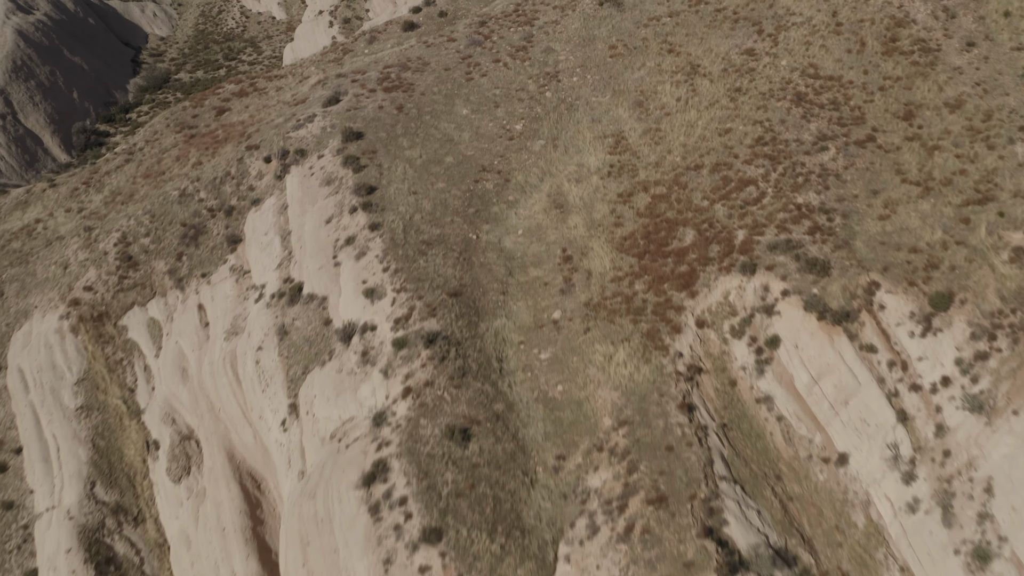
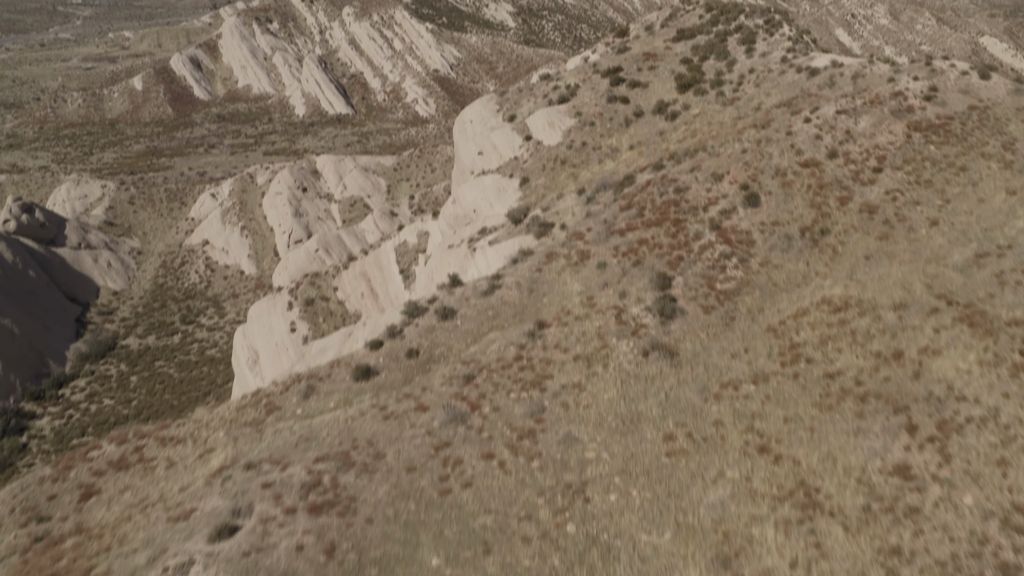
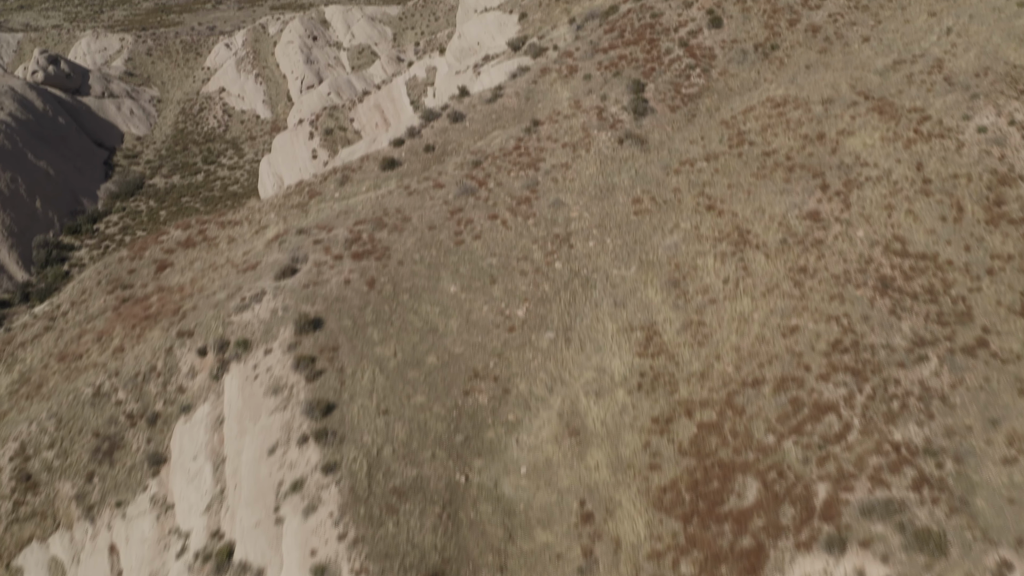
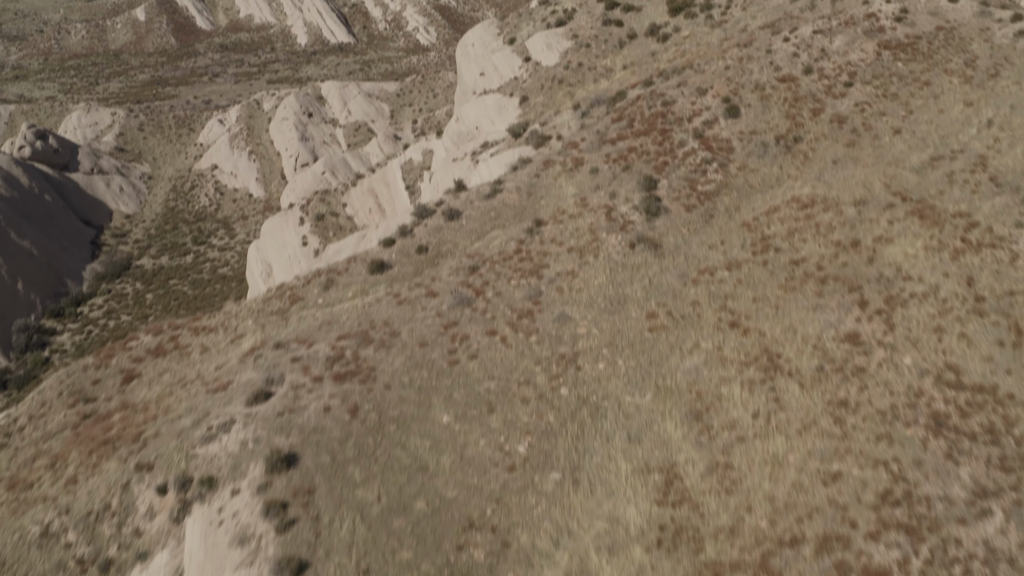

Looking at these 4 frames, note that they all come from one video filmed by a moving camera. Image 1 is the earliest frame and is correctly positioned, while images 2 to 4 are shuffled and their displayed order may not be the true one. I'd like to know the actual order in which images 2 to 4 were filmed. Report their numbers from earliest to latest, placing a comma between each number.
3, 4, 2
